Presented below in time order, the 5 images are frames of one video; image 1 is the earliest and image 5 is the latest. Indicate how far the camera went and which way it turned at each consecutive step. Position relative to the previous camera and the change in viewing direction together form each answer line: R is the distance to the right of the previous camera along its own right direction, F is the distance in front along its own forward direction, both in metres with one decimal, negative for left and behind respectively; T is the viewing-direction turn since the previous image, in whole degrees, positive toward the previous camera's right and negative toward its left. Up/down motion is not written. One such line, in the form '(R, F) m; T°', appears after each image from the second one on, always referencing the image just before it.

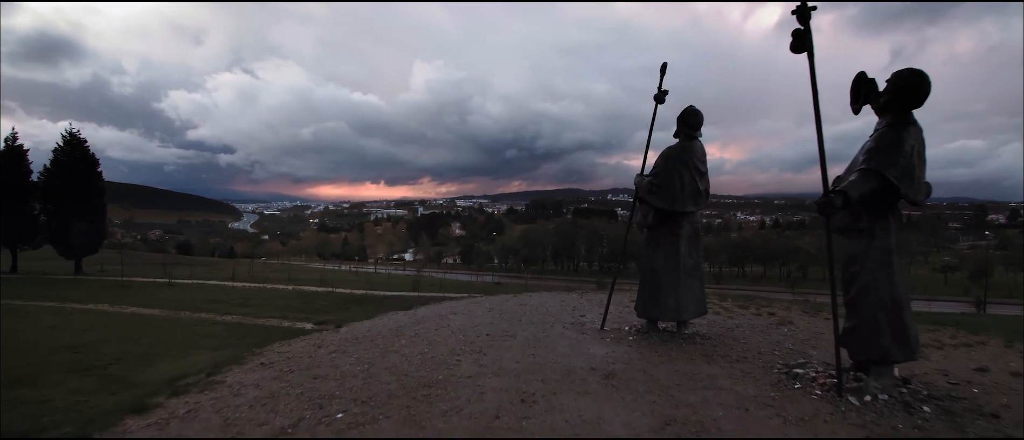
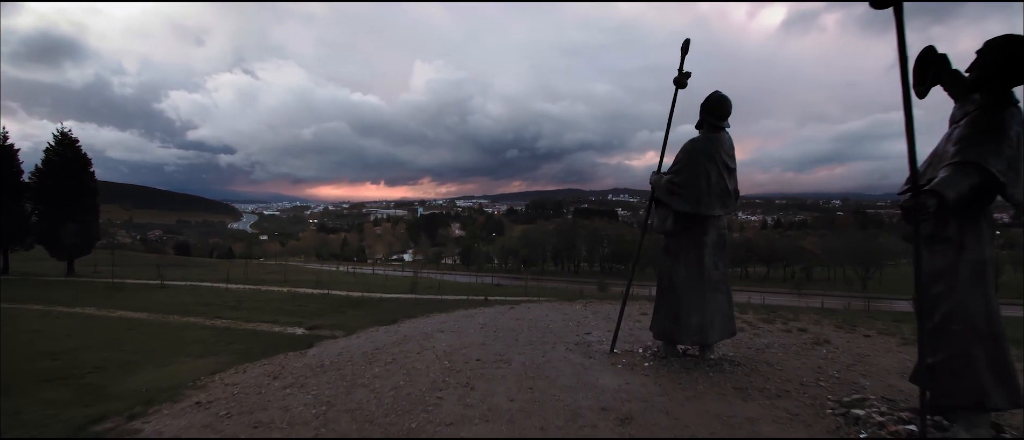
(0.0, +0.6) m; 0°
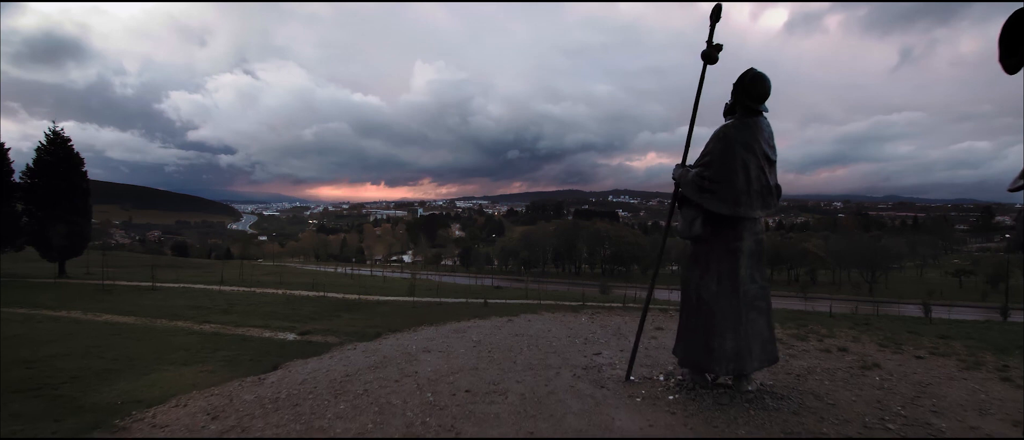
(0.0, +0.6) m; 0°
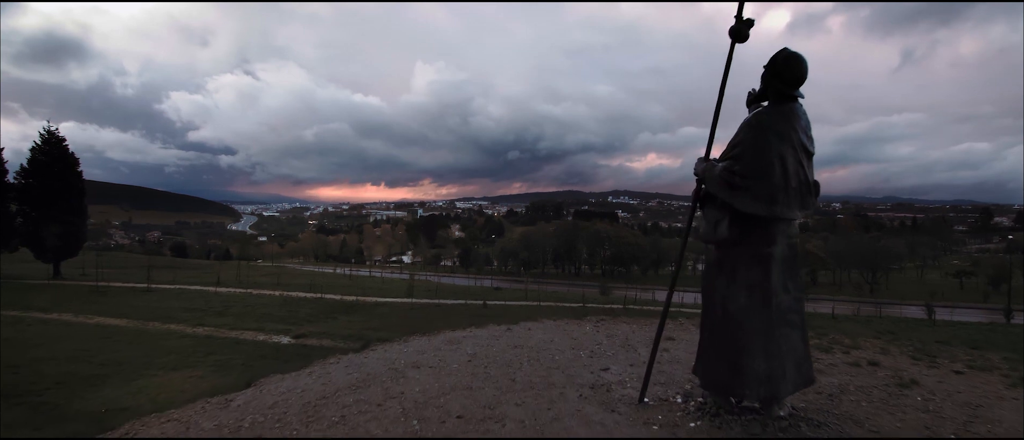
(0.0, +0.3) m; 0°
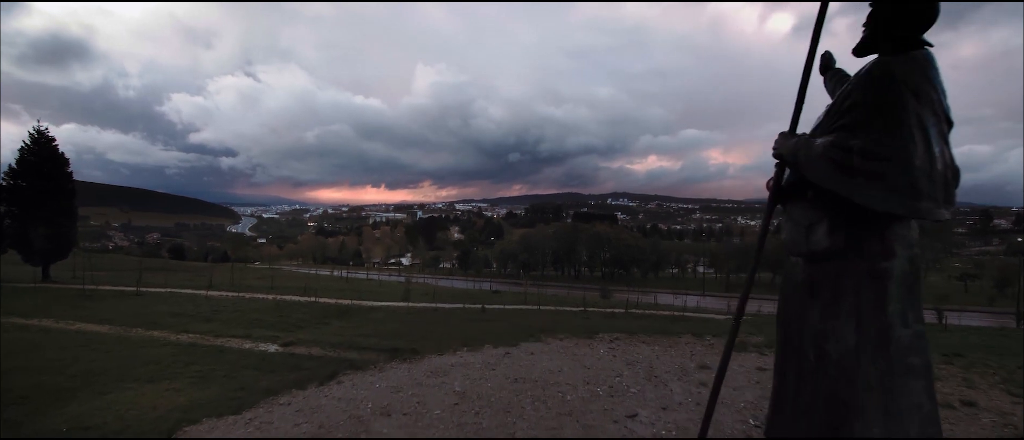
(0.0, +0.7) m; 0°
